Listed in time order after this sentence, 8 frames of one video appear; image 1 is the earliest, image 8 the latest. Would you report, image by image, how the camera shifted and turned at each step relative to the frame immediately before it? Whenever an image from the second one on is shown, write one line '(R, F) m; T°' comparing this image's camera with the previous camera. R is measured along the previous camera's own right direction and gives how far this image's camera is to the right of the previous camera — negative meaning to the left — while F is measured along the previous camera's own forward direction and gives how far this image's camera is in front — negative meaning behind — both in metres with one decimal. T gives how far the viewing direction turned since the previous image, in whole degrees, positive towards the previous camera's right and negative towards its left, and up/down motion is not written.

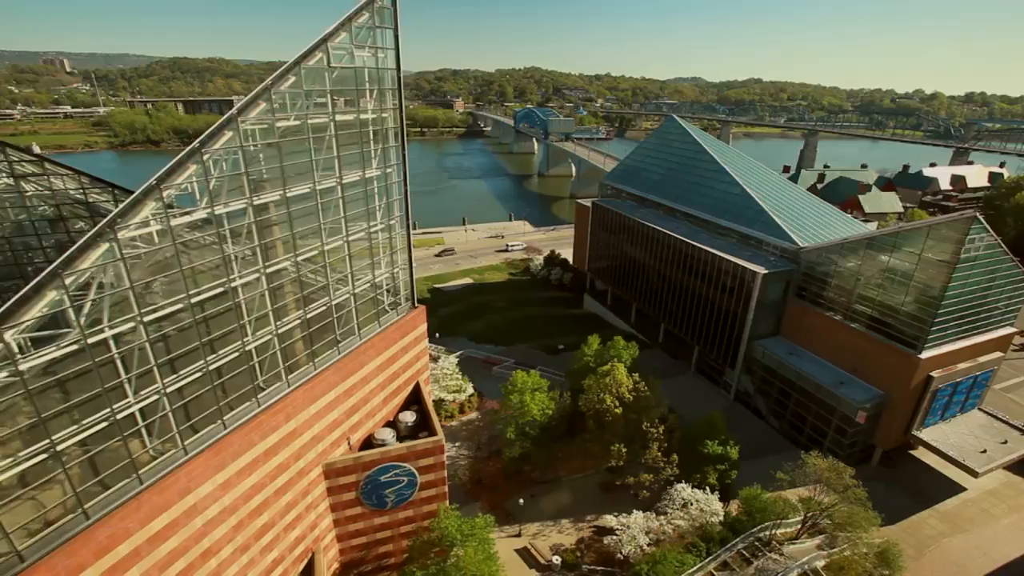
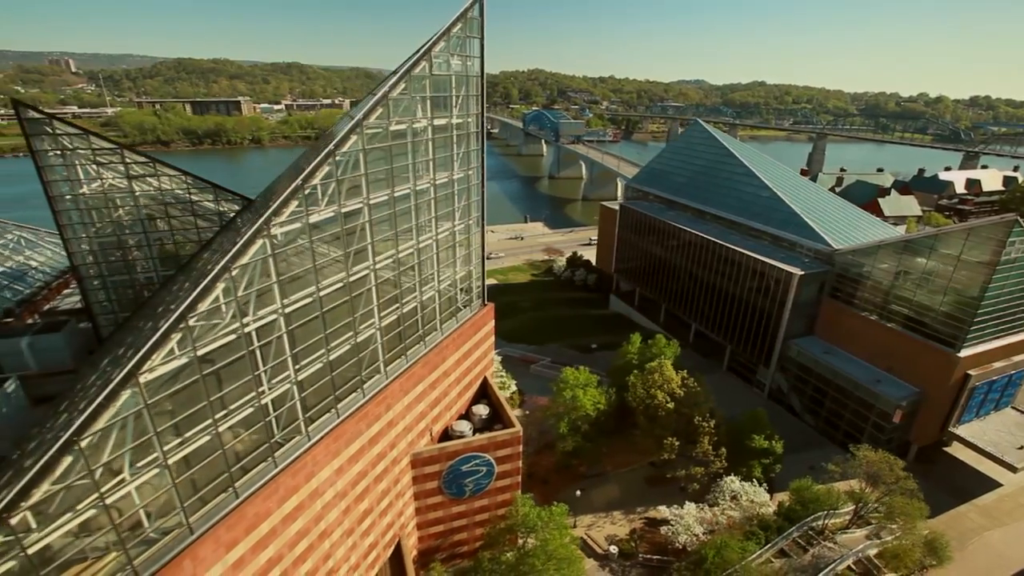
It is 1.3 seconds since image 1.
(-3.1, -0.9) m; 0°
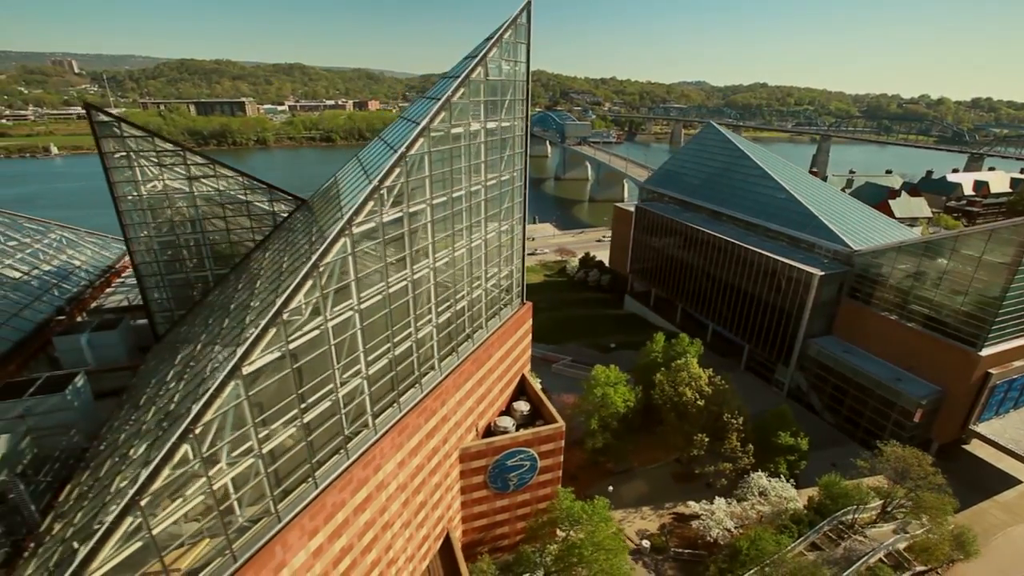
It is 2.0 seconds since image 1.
(-1.8, -0.5) m; 0°
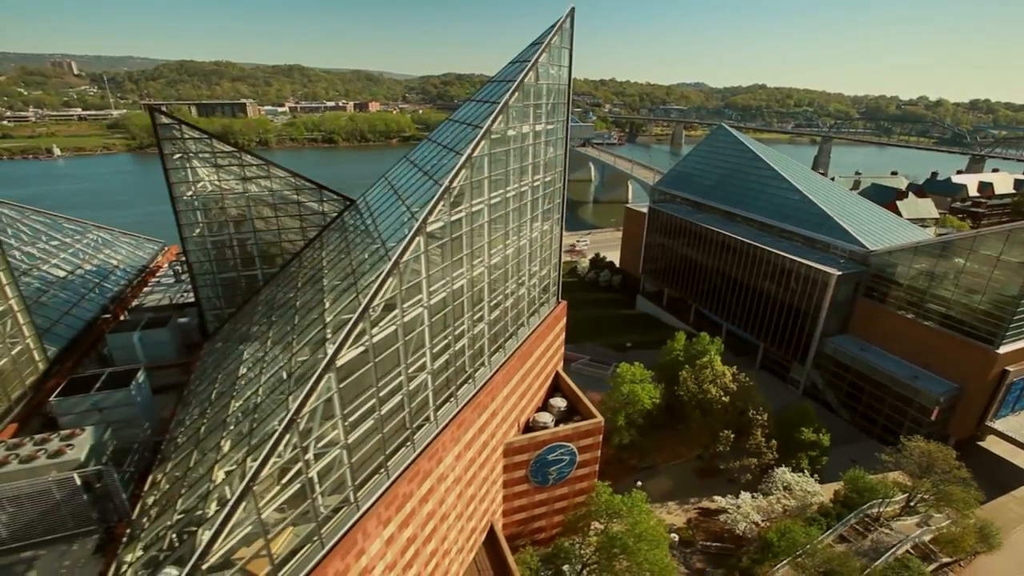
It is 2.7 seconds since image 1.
(-1.8, -0.5) m; 0°
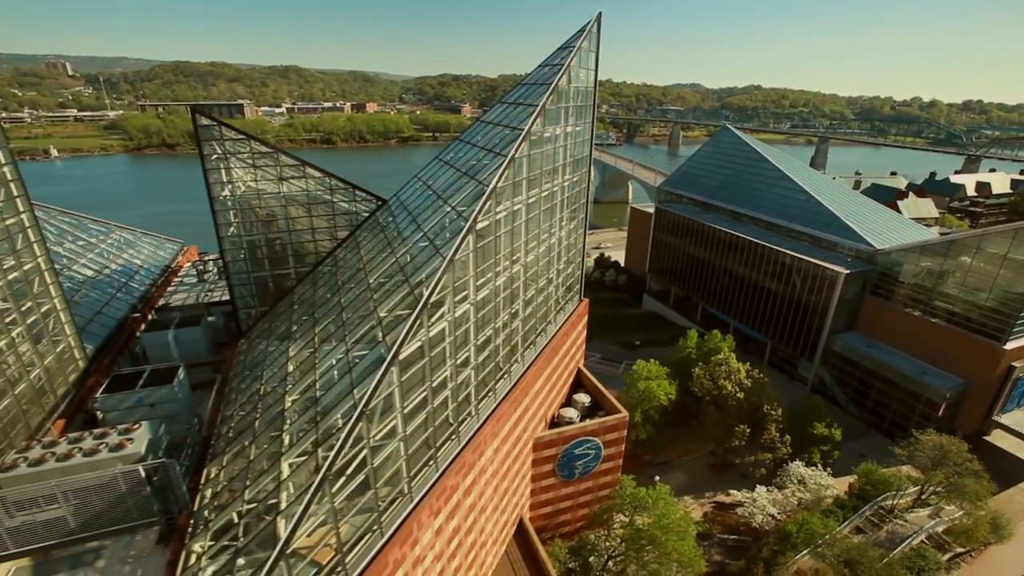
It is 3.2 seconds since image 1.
(-1.3, -0.4) m; 0°
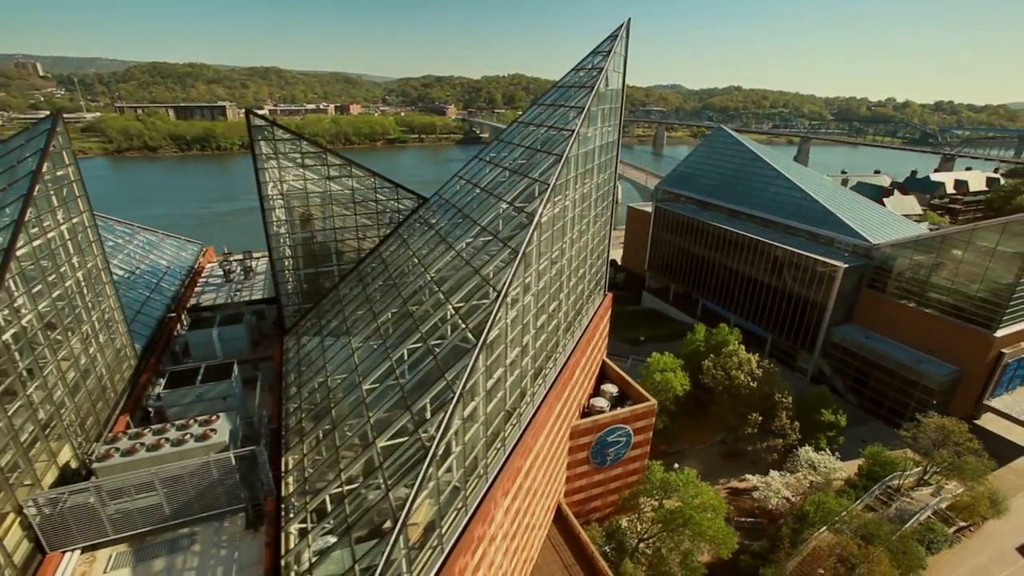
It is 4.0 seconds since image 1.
(-2.2, -0.8) m; +2°
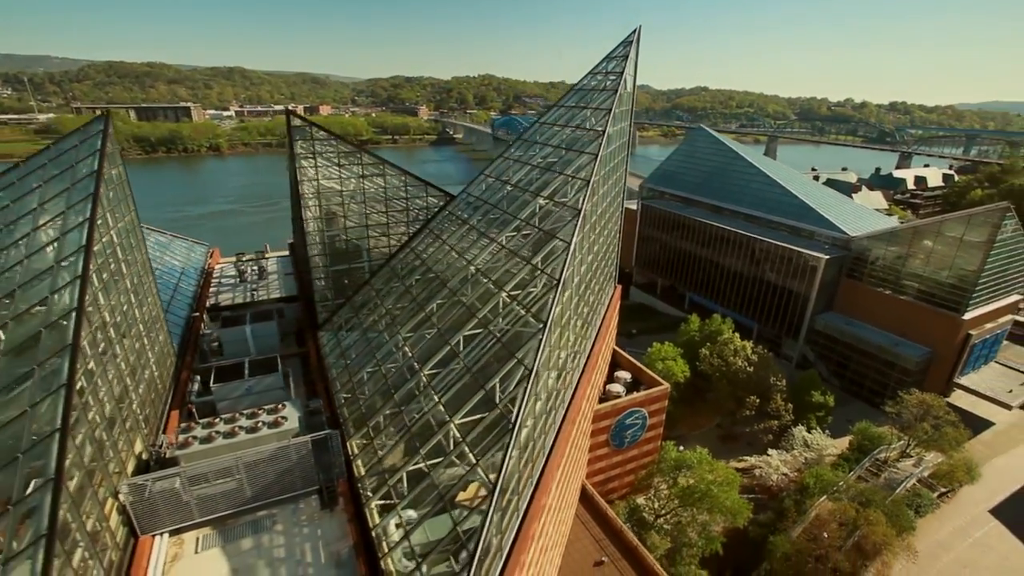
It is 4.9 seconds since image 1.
(-2.3, -1.0) m; +3°
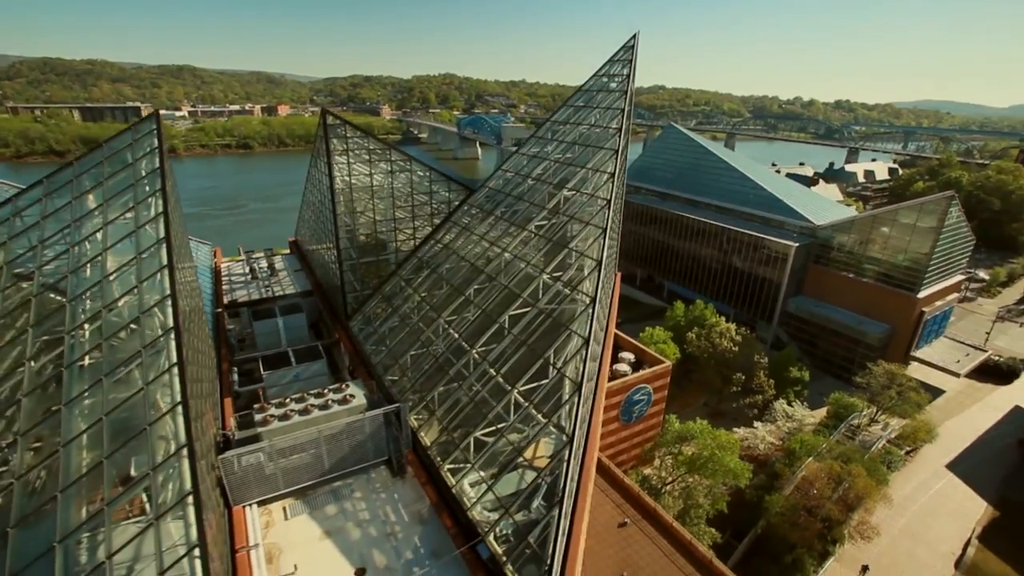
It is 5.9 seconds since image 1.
(-2.6, -1.4) m; +4°
